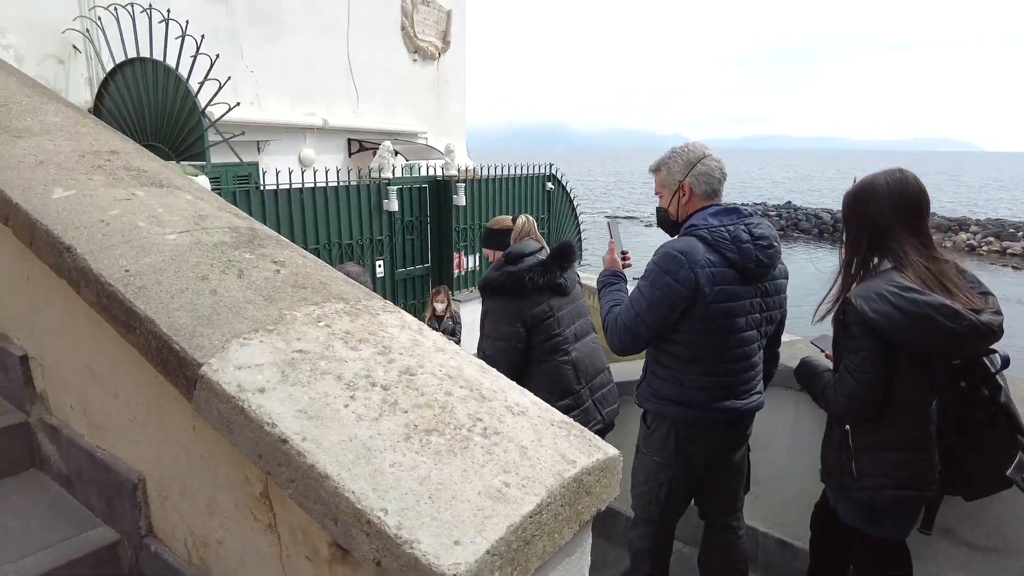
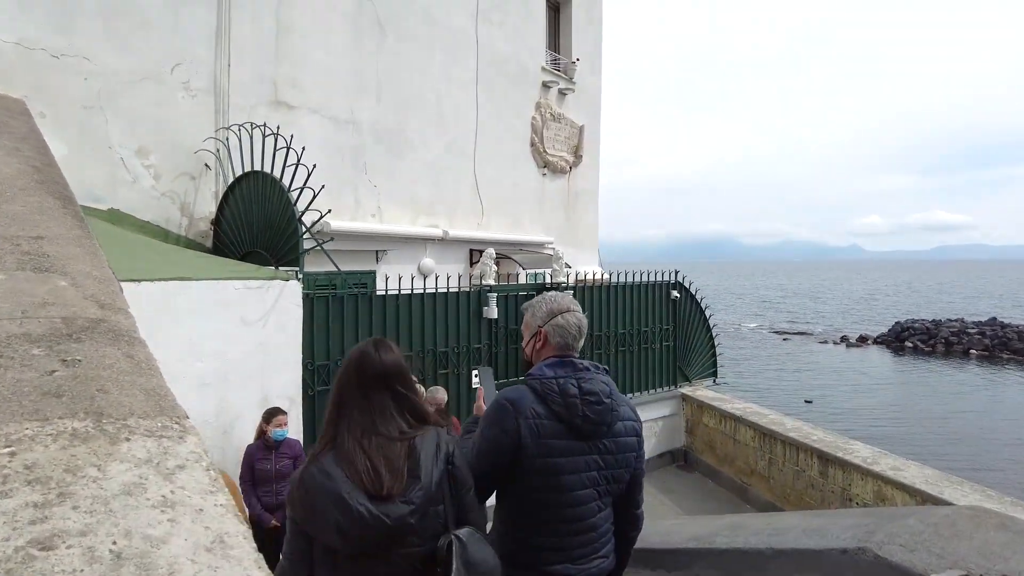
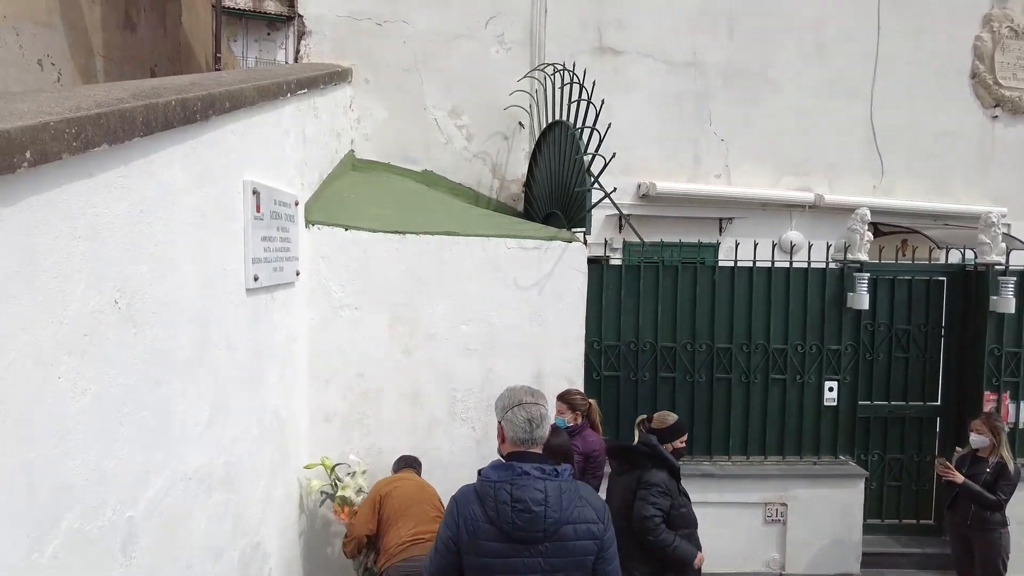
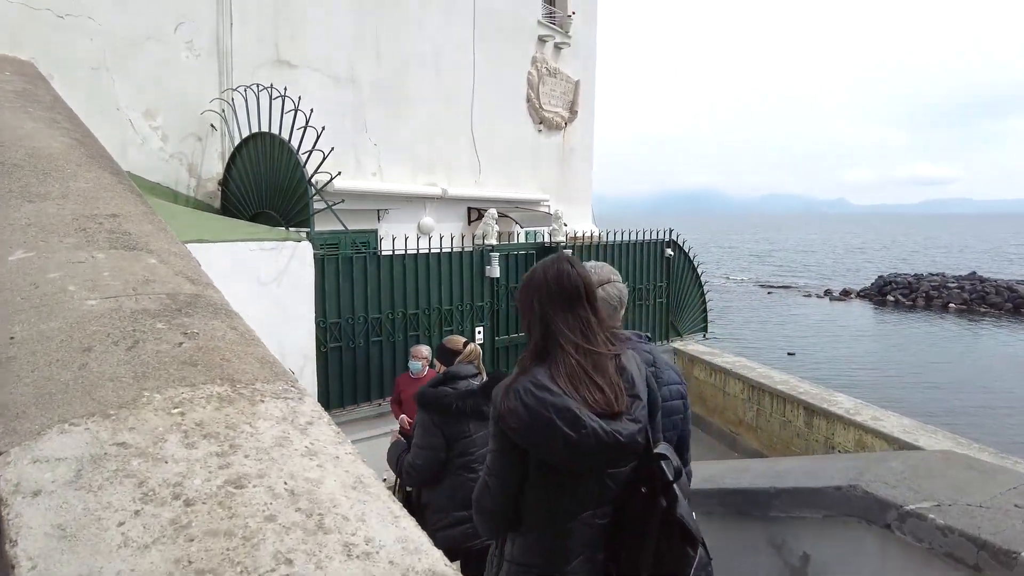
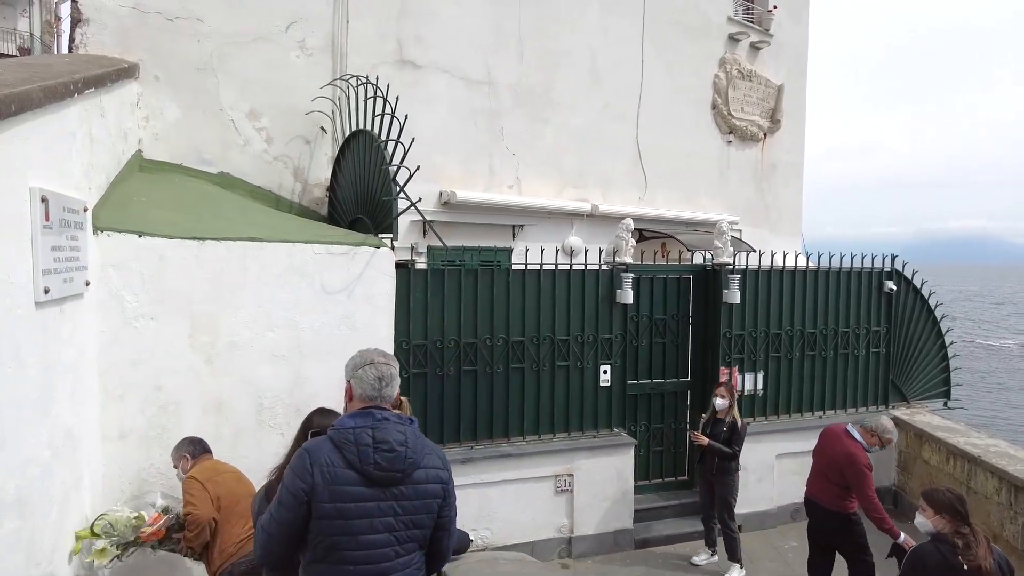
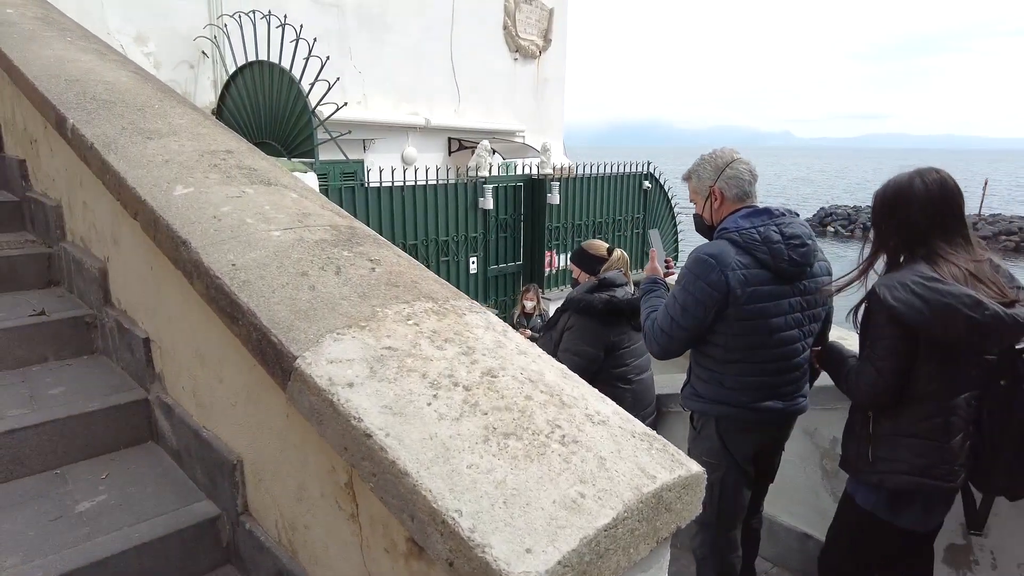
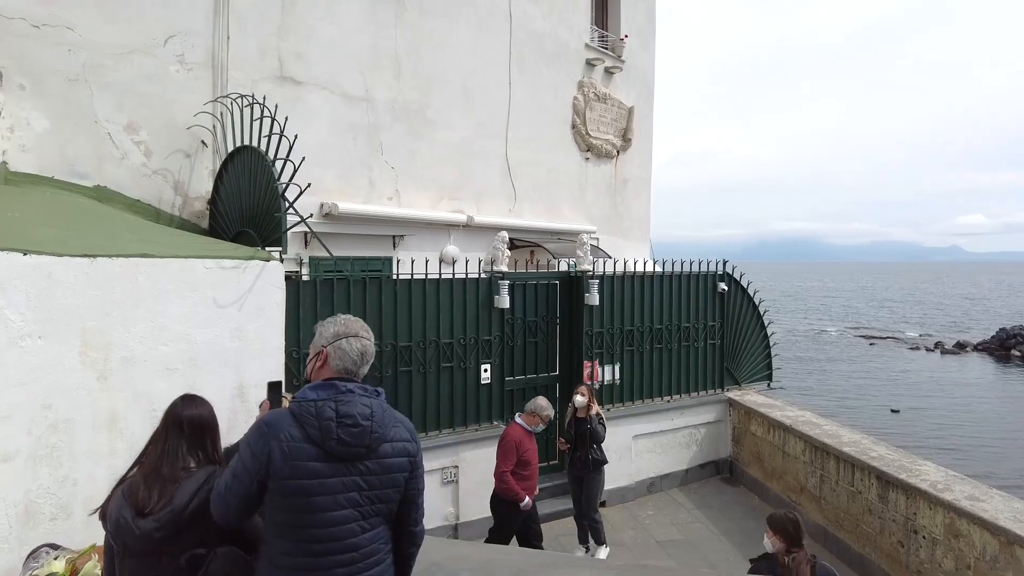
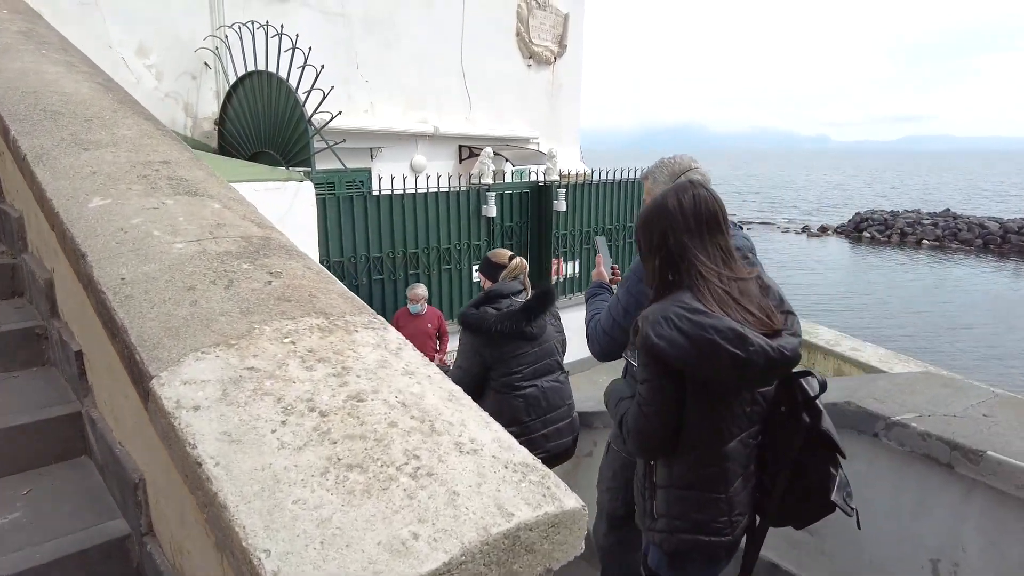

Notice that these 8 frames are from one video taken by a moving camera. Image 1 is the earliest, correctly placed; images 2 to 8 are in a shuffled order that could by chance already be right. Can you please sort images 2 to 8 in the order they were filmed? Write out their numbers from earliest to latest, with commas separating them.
6, 8, 4, 2, 7, 5, 3
